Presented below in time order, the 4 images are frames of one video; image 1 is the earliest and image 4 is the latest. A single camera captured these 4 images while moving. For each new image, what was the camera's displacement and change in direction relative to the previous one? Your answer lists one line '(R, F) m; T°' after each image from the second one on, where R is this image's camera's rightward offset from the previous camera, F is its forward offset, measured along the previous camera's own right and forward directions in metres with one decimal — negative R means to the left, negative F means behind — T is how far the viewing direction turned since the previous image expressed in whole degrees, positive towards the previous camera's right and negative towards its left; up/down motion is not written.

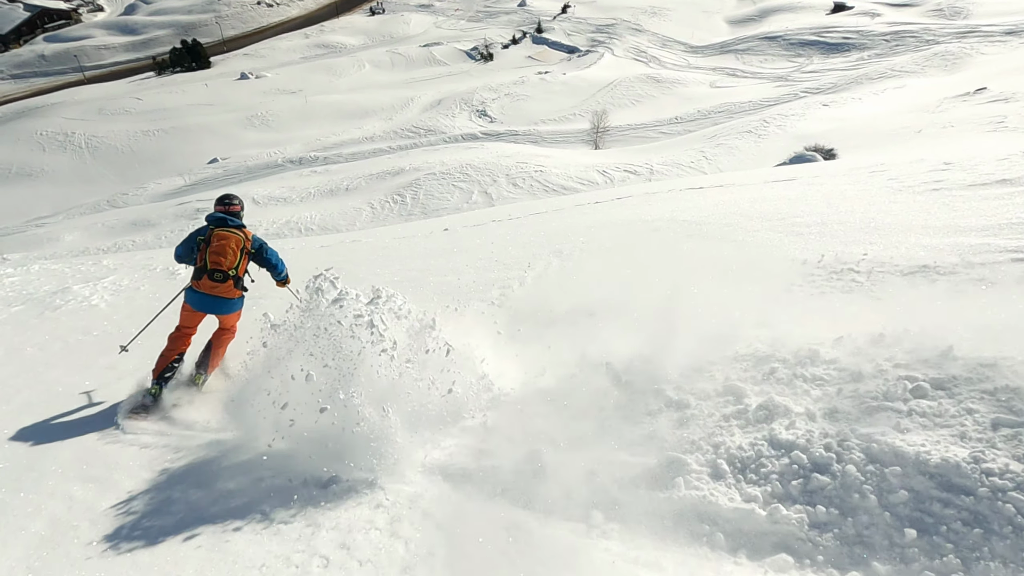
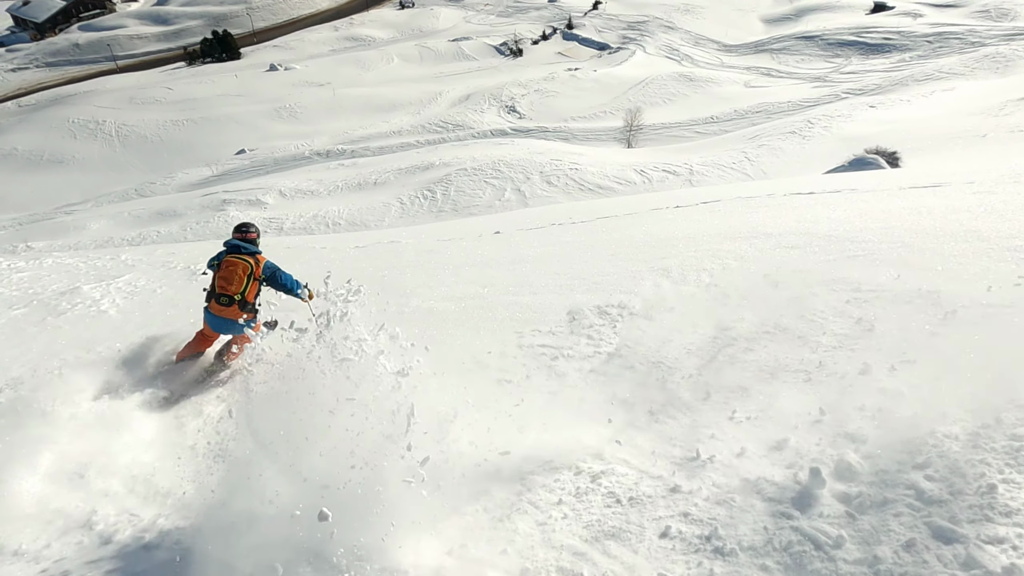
(-0.5, +1.1) m; -2°
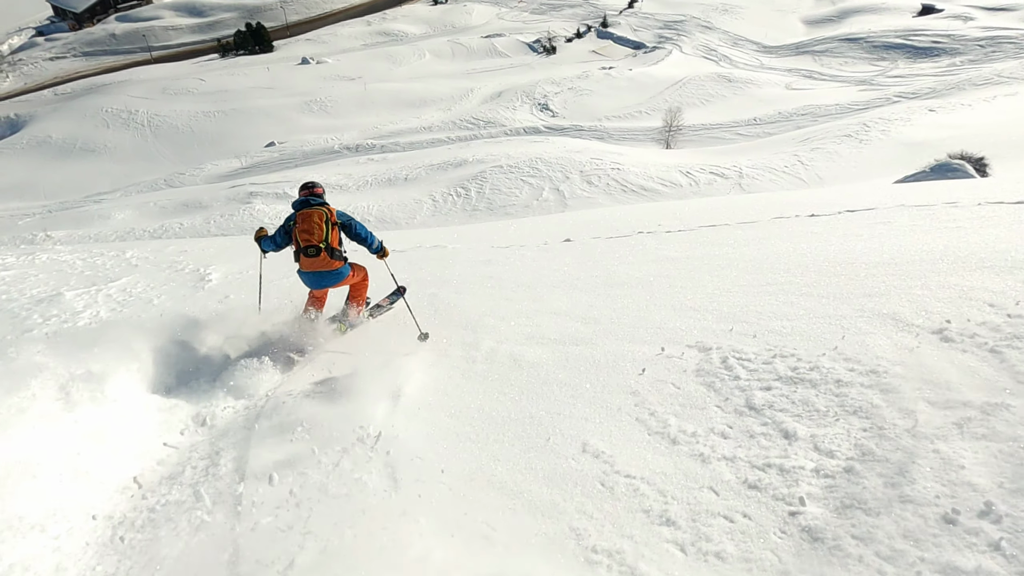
(-0.6, +1.7) m; -2°
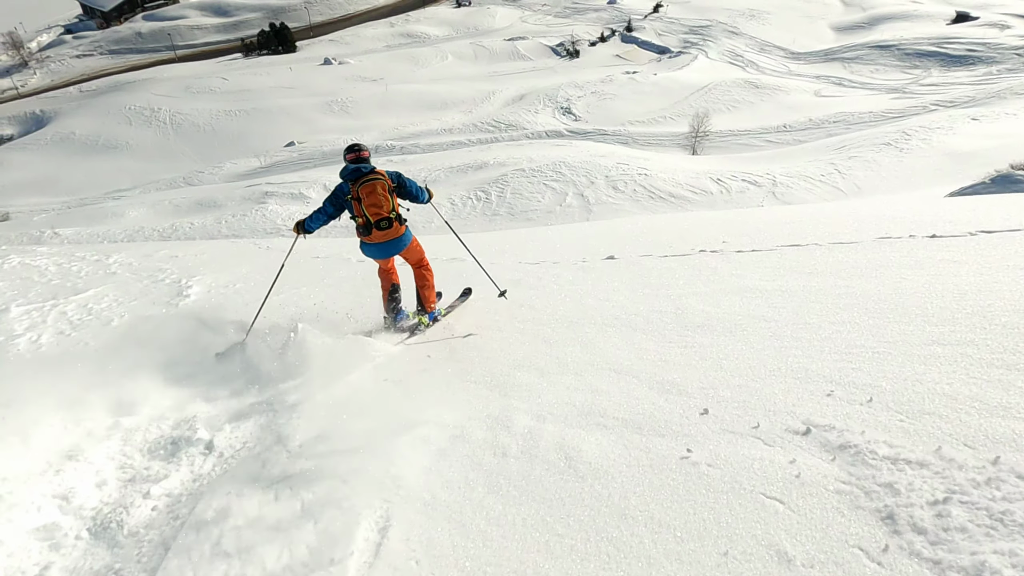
(-0.1, +1.3) m; -1°
